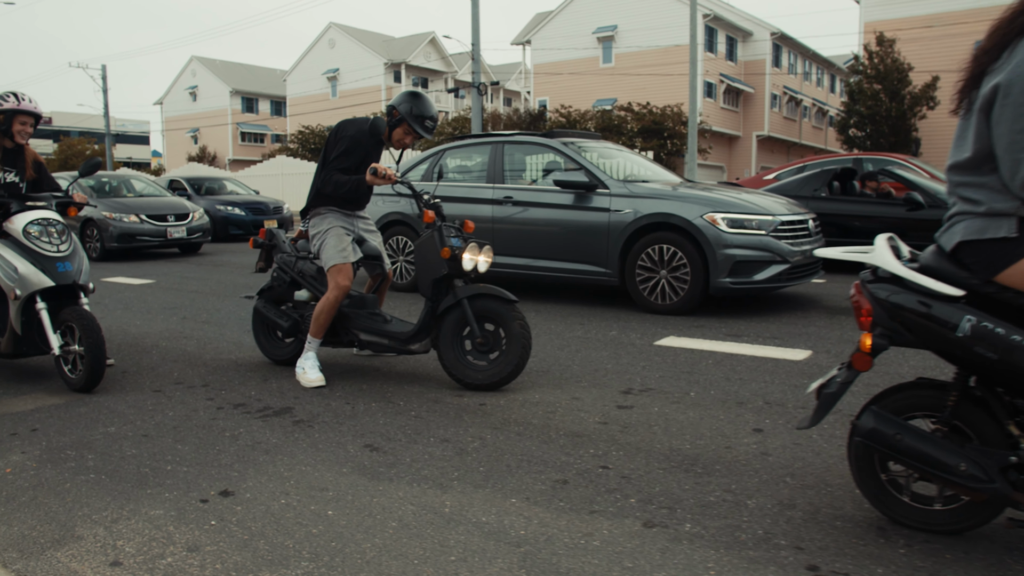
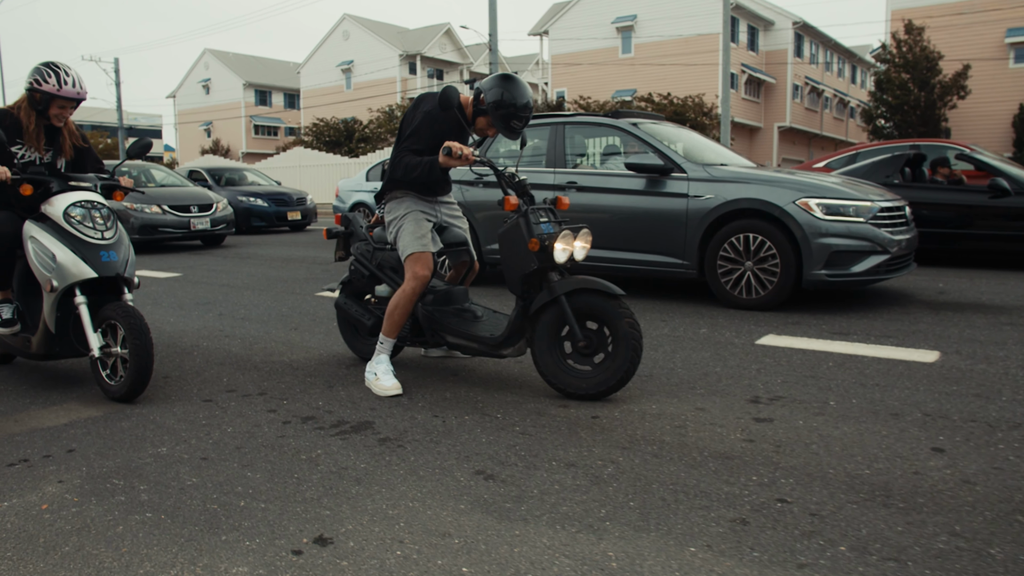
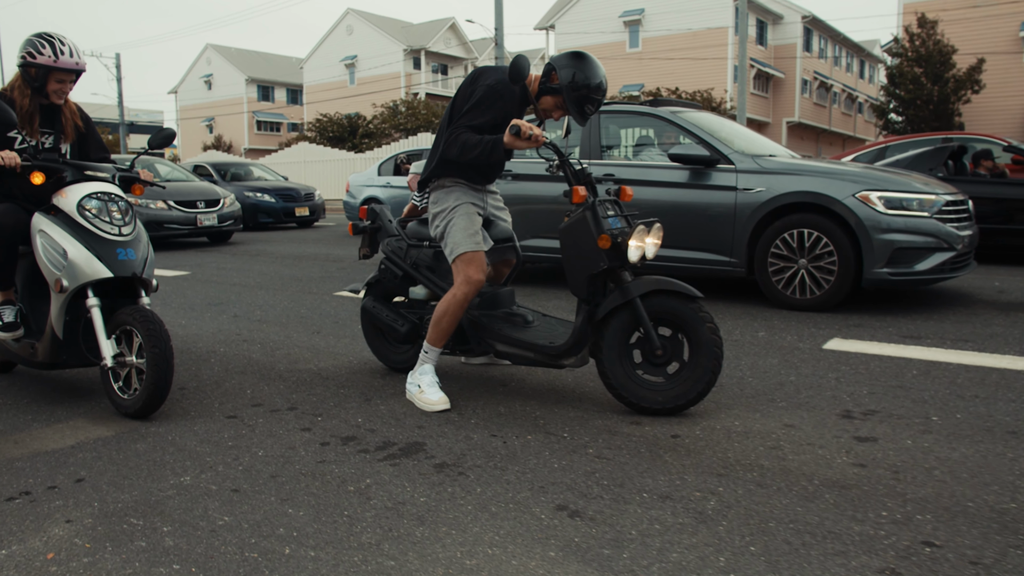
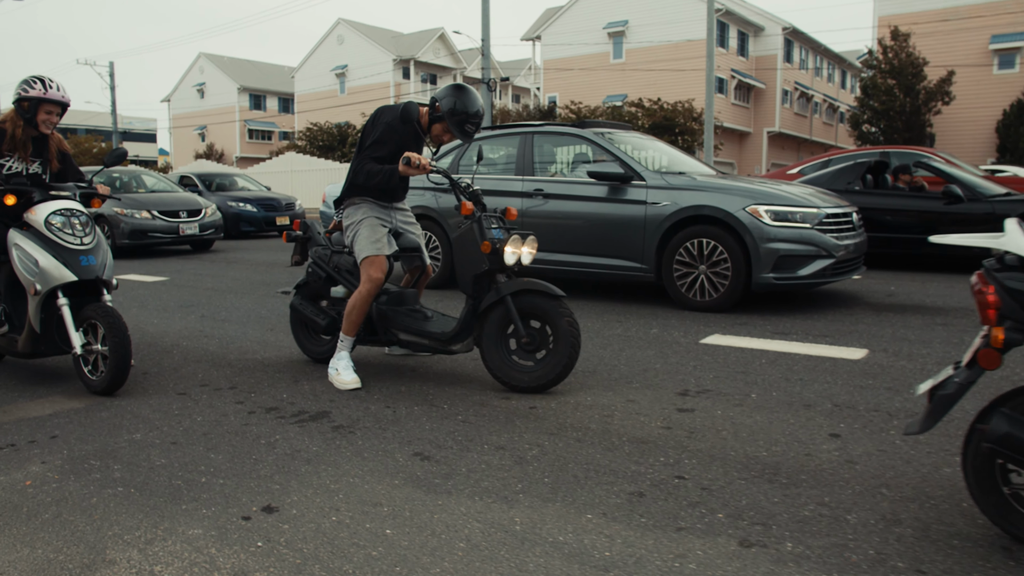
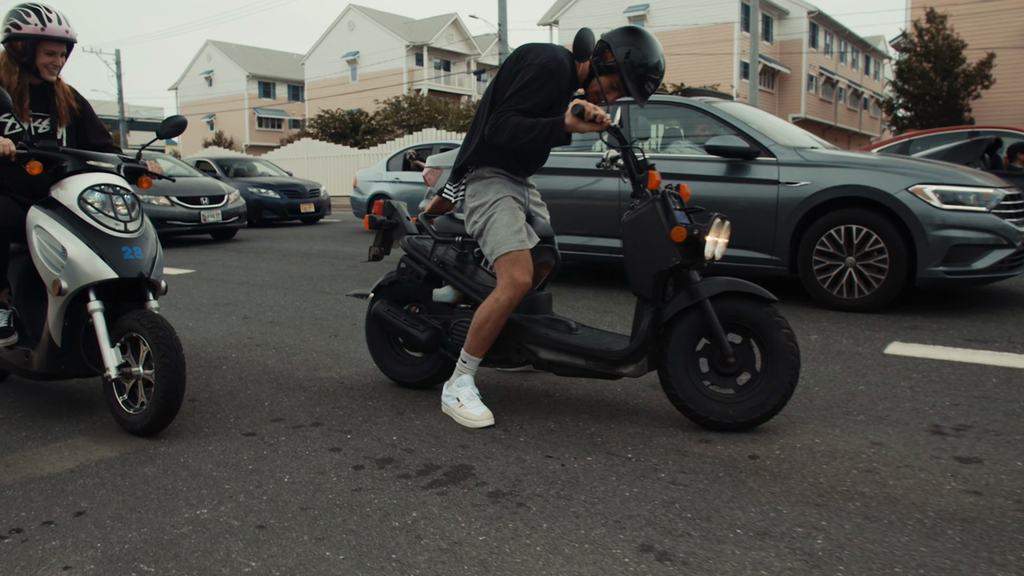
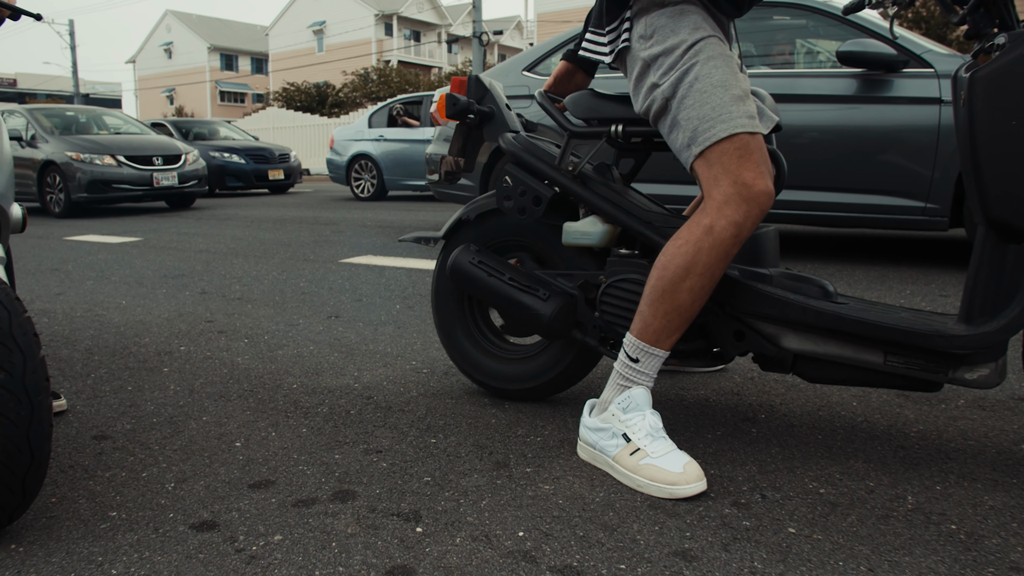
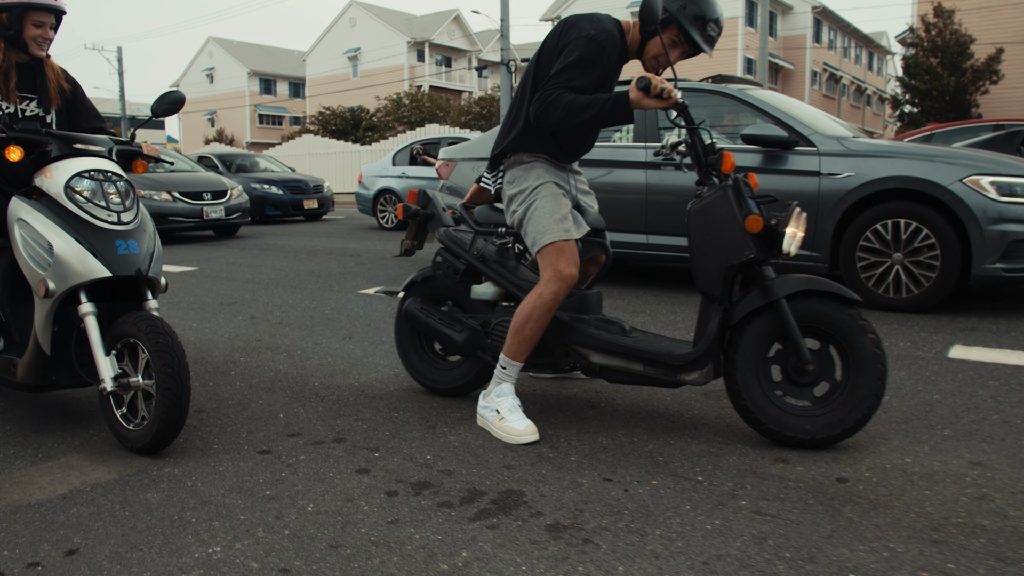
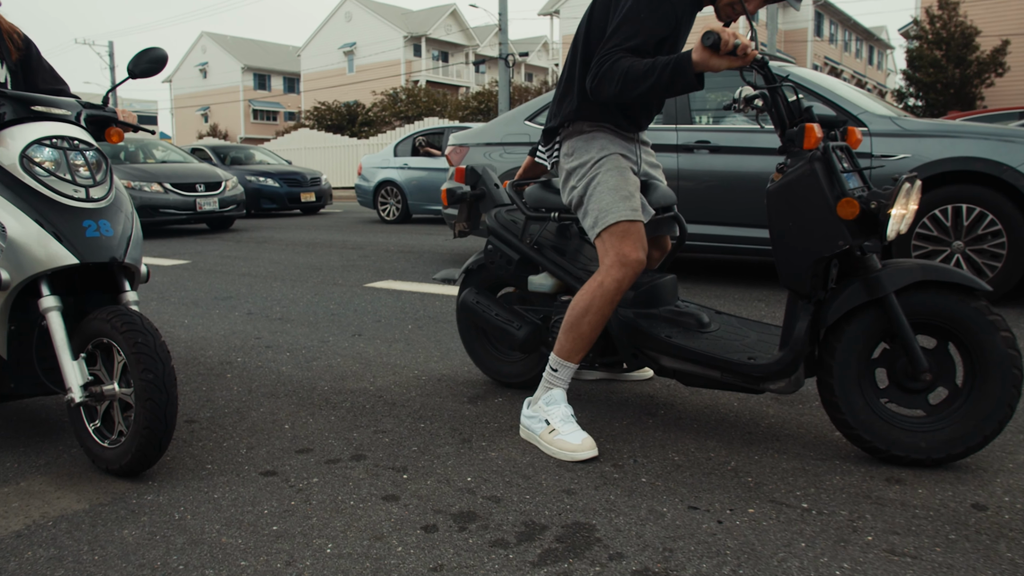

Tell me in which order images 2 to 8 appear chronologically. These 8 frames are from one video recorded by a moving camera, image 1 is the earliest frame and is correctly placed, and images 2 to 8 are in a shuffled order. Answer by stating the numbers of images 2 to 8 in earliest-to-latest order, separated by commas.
4, 2, 3, 5, 7, 8, 6
